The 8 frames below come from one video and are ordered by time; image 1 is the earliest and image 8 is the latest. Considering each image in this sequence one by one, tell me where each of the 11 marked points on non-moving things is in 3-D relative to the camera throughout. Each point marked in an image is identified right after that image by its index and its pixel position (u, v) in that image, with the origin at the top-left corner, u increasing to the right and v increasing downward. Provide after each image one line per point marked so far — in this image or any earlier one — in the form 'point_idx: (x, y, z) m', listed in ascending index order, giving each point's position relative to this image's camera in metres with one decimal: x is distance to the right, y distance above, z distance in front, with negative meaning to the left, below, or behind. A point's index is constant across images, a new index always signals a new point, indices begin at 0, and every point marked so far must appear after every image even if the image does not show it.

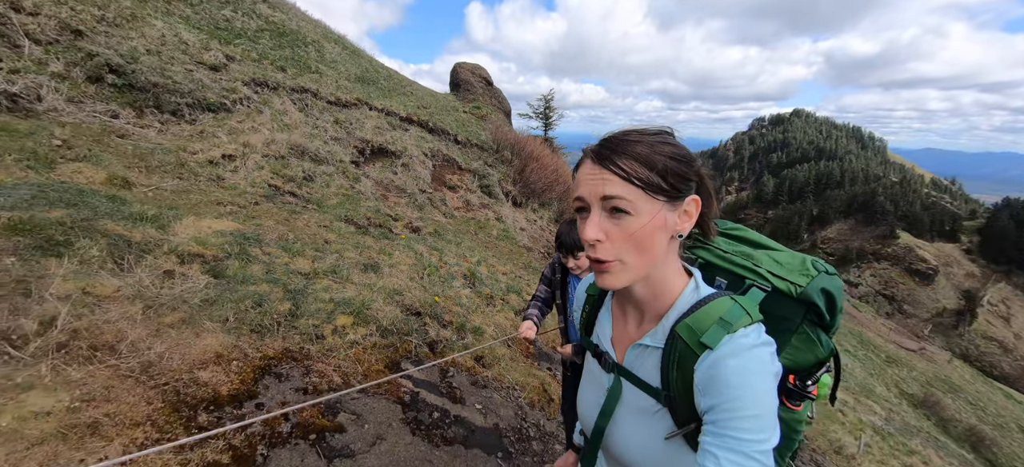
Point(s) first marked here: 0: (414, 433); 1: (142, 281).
0: (-0.8, -1.7, +3.1) m
1: (-3.0, -0.4, +3.1) m
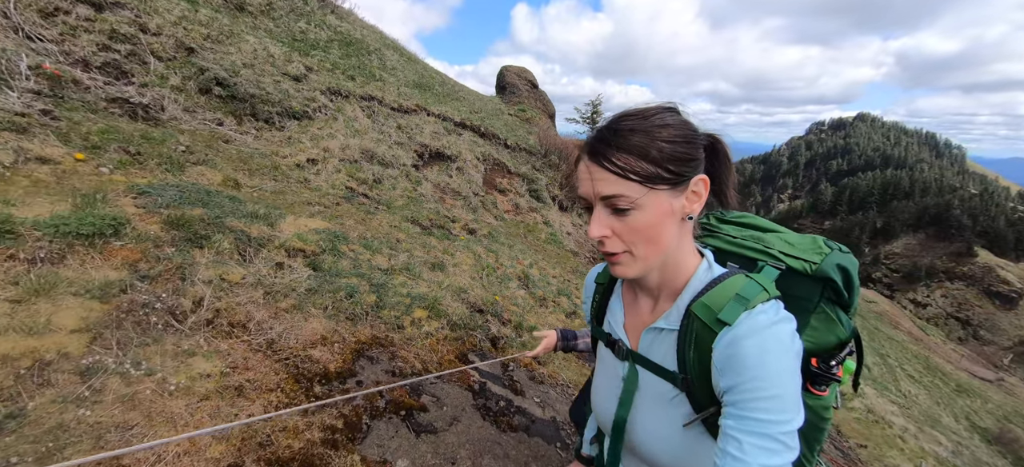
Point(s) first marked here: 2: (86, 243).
0: (-0.3, -1.7, +3.5) m
1: (-2.4, -0.4, +3.6) m
2: (-3.1, -0.1, +2.8) m
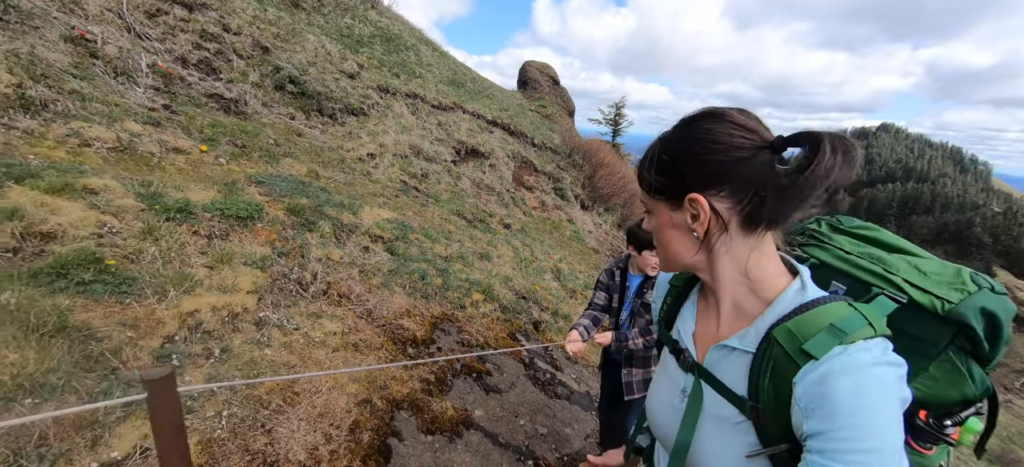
0: (+0.3, -1.7, +4.2) m
1: (-1.8, -0.2, +4.3) m
2: (-2.5, +0.1, +3.5) m
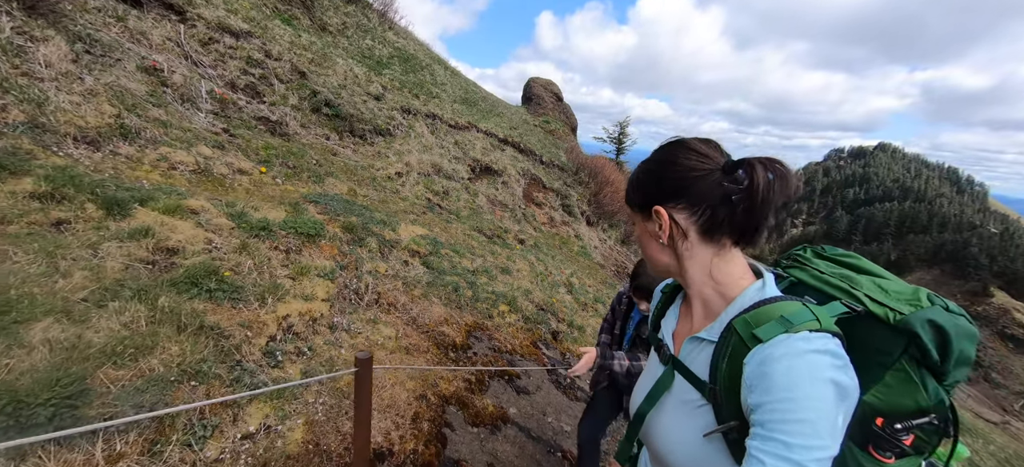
0: (+0.6, -1.9, +4.6) m
1: (-1.5, -0.4, +4.8) m
2: (-2.2, -0.1, +4.0) m
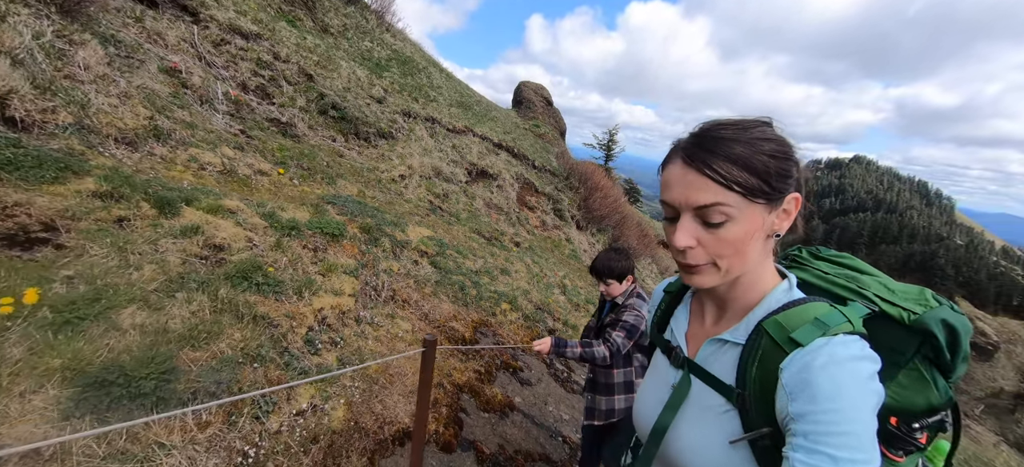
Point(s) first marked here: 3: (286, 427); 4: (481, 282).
0: (+0.6, -2.0, +5.0) m
1: (-1.4, -0.4, +5.2) m
2: (-2.1, -0.1, +4.3) m
3: (-1.5, -1.3, +2.5) m
4: (-0.5, -0.8, +6.1) m
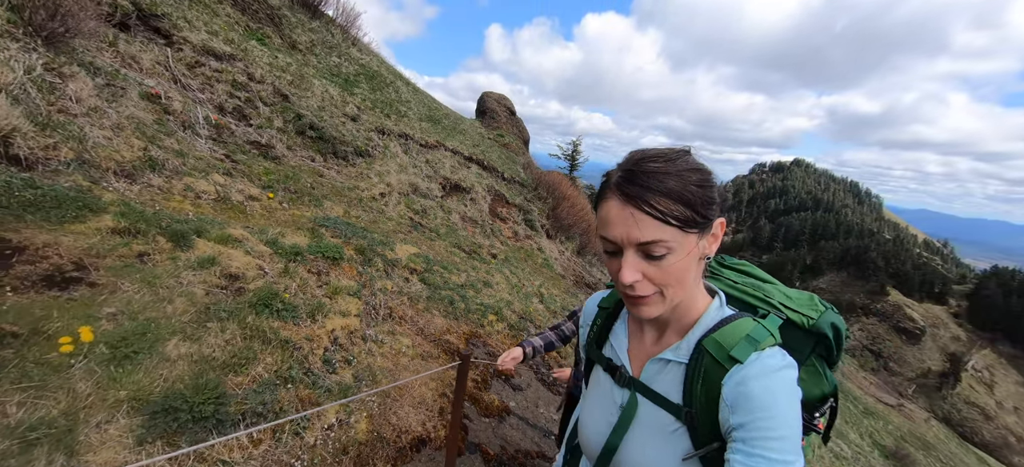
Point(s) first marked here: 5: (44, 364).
0: (+0.5, -2.2, +5.5) m
1: (-1.6, -0.7, +5.4) m
2: (-2.2, -0.4, +4.5) m
3: (-1.4, -1.5, +2.7) m
4: (-0.8, -1.1, +6.4) m
5: (-2.5, -0.7, +2.1) m
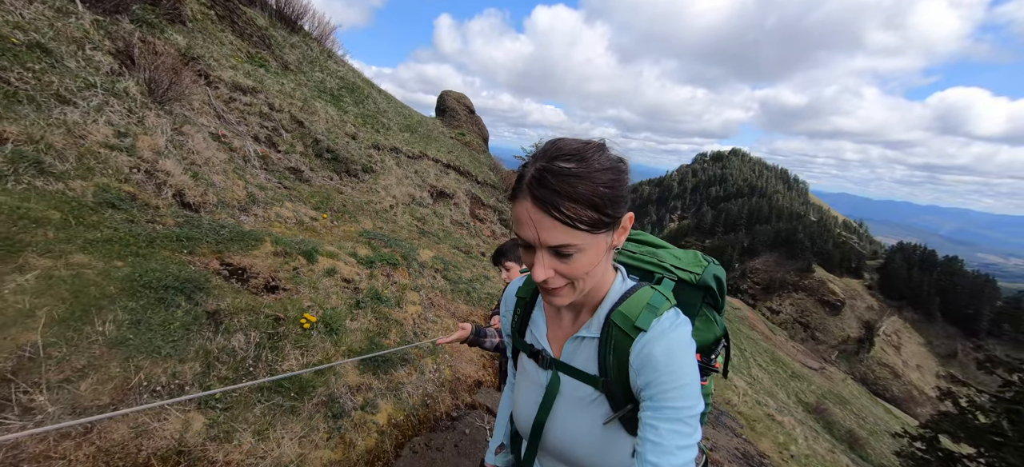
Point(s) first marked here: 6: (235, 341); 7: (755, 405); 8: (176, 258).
0: (+0.6, -2.3, +7.4) m
1: (-1.5, -0.9, +7.1) m
2: (-2.0, -0.6, +6.1) m
3: (-0.9, -1.7, +4.4) m
4: (-0.7, -1.2, +8.2) m
5: (-2.0, -1.0, +3.6) m
6: (-2.2, -0.9, +3.0) m
7: (+7.3, -5.2, +11.4) m
8: (-3.1, -0.2, +3.5) m
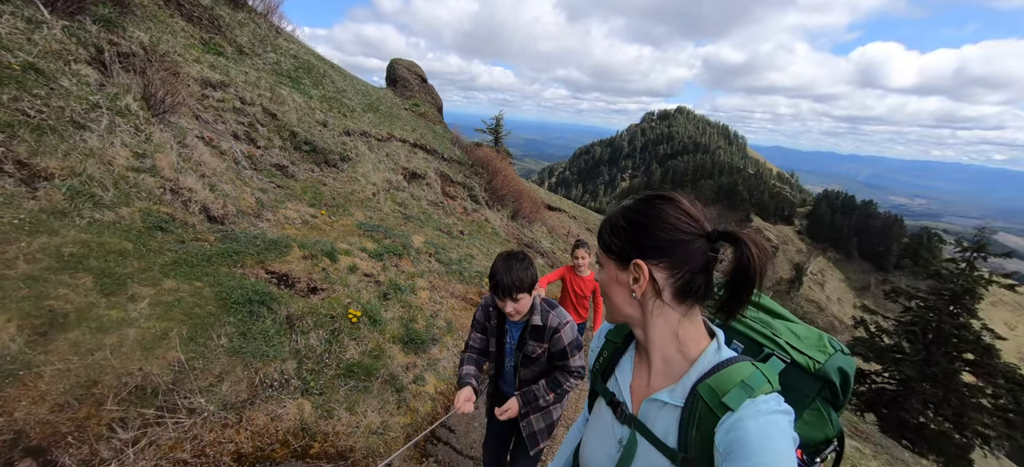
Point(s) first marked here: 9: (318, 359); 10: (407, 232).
0: (+0.5, -1.9, +8.4) m
1: (-1.7, -0.7, +7.7) m
2: (-2.0, -0.5, +6.7) m
3: (-0.8, -1.7, +5.2) m
4: (-1.0, -0.8, +8.9) m
5: (-1.8, -1.1, +4.3) m
6: (-2.0, -1.0, +3.7) m
7: (+6.8, -4.0, +13.3) m
8: (-2.9, -0.4, +4.0) m
9: (-1.9, -1.2, +3.6) m
10: (-2.4, 0.0, +8.9) m
